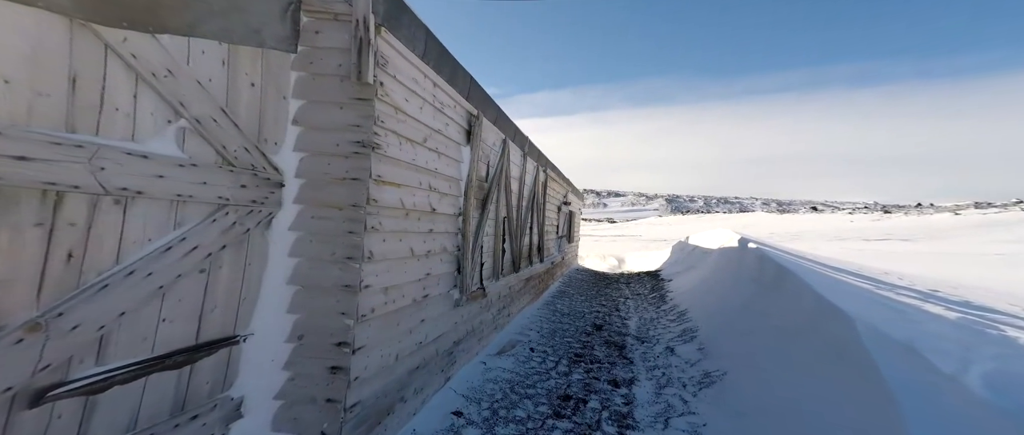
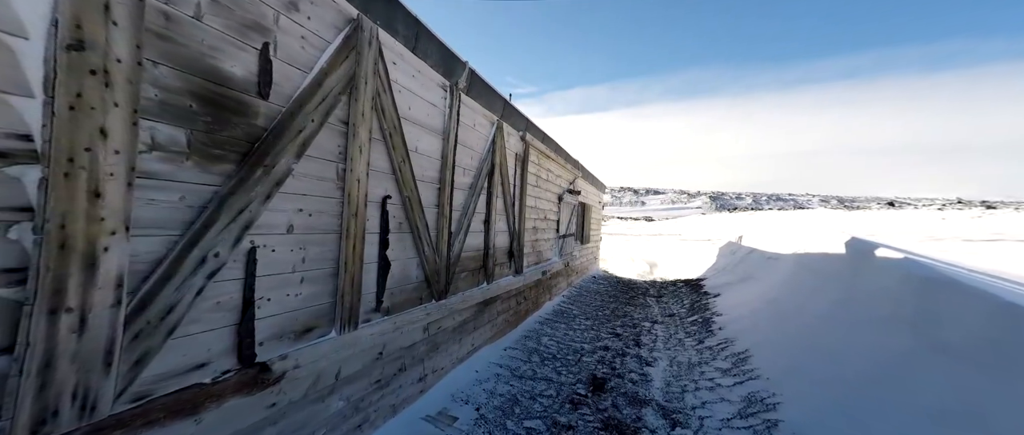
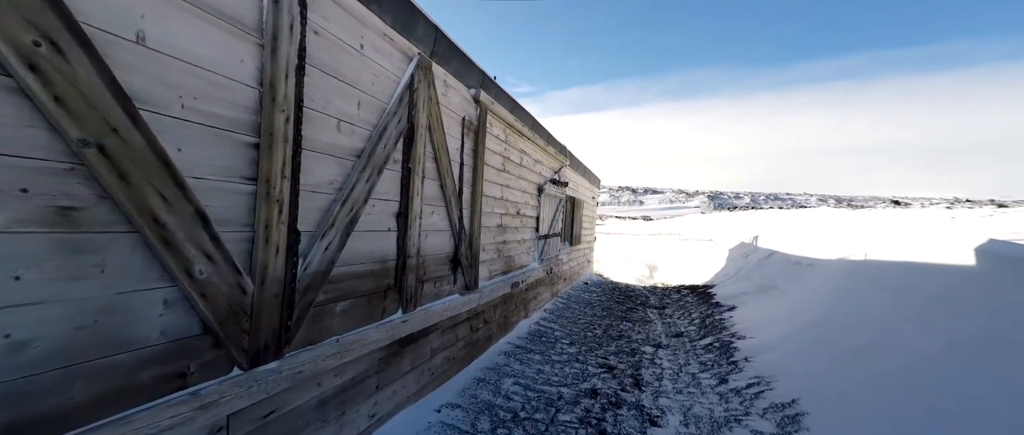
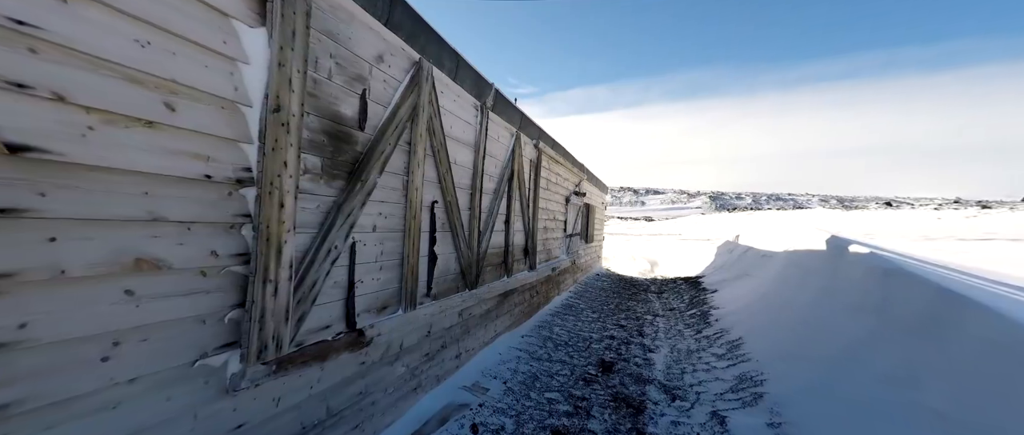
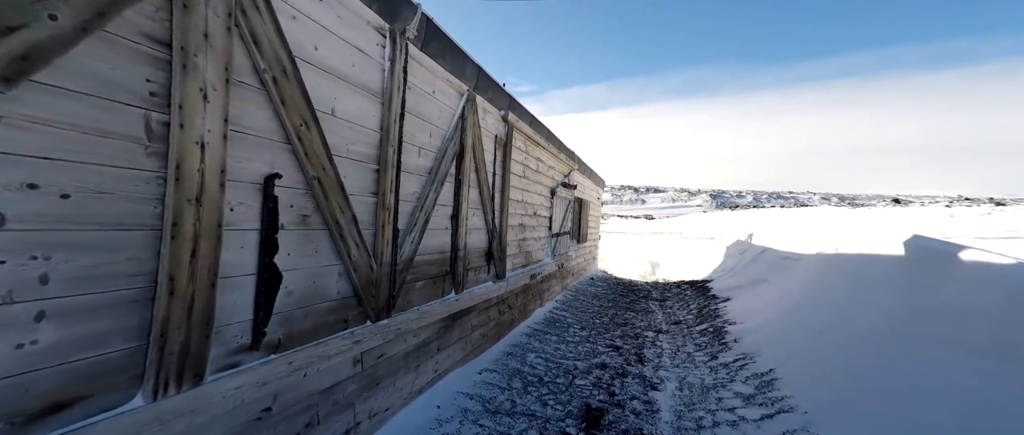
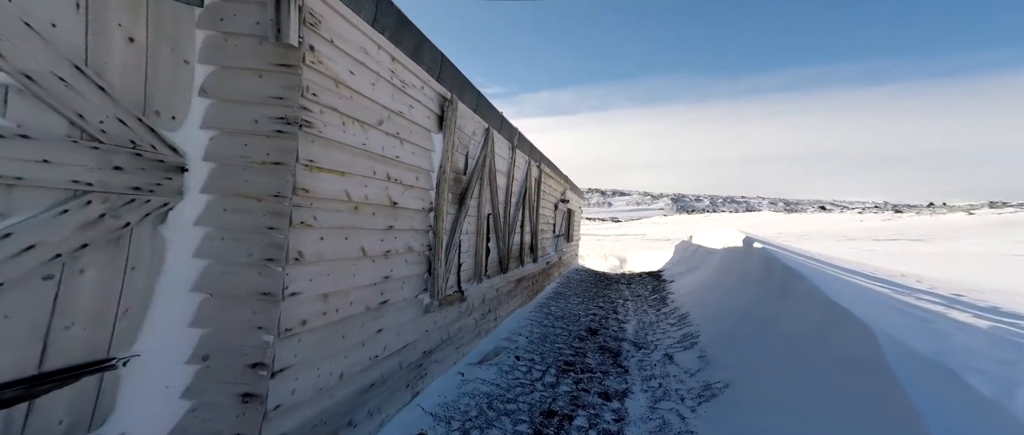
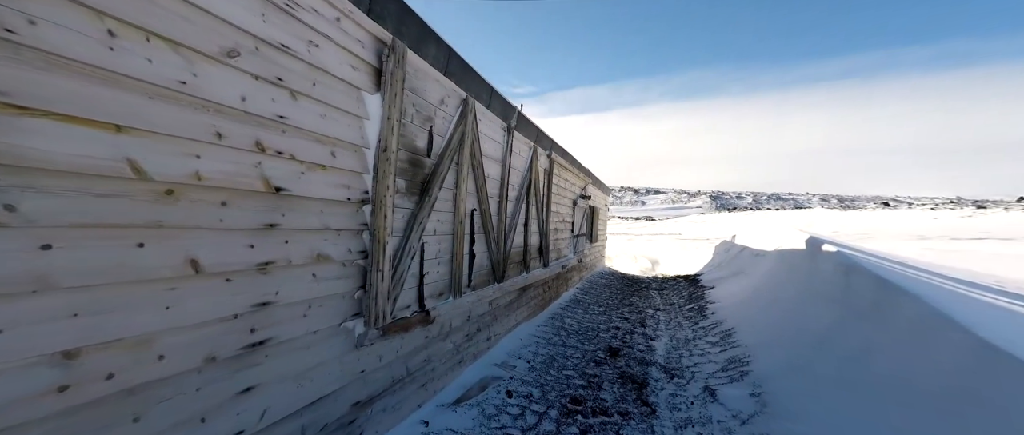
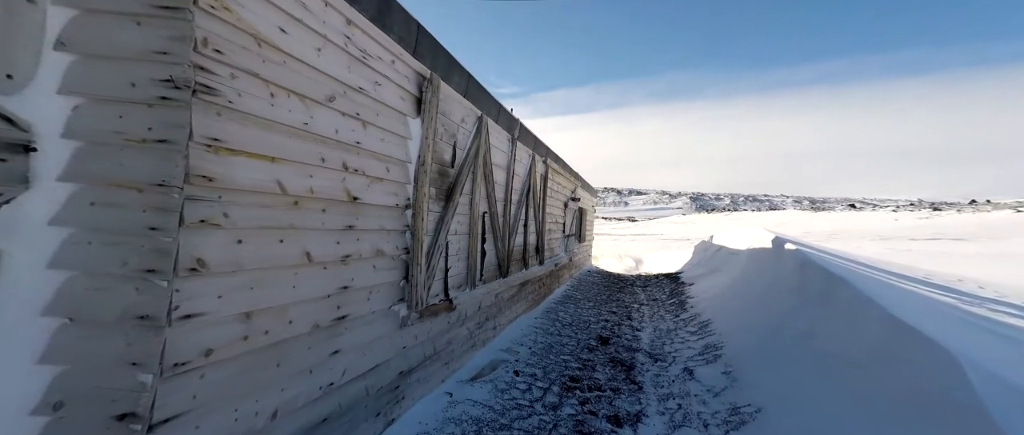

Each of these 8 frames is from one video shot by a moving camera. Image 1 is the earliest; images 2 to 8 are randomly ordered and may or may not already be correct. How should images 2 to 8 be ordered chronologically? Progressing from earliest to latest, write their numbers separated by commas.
6, 8, 7, 4, 2, 5, 3
